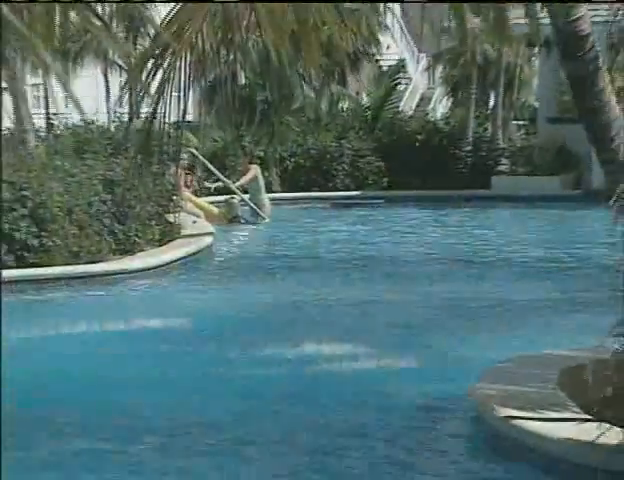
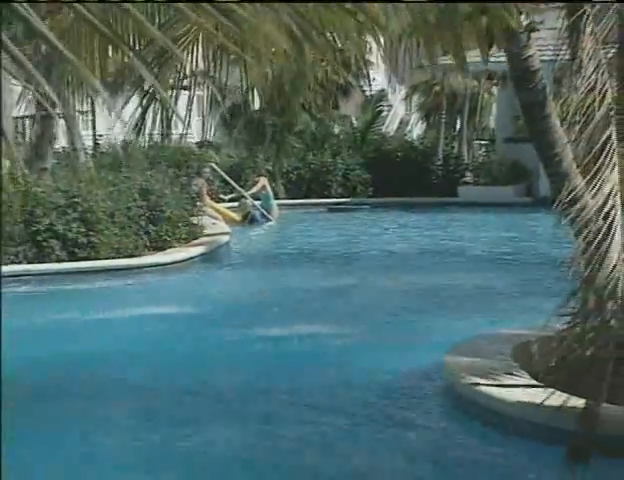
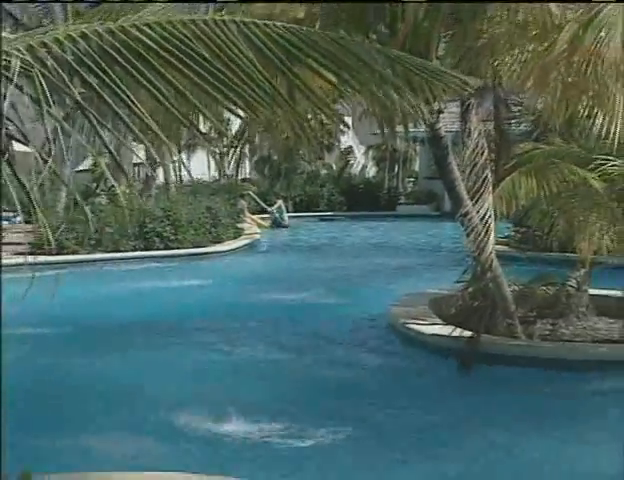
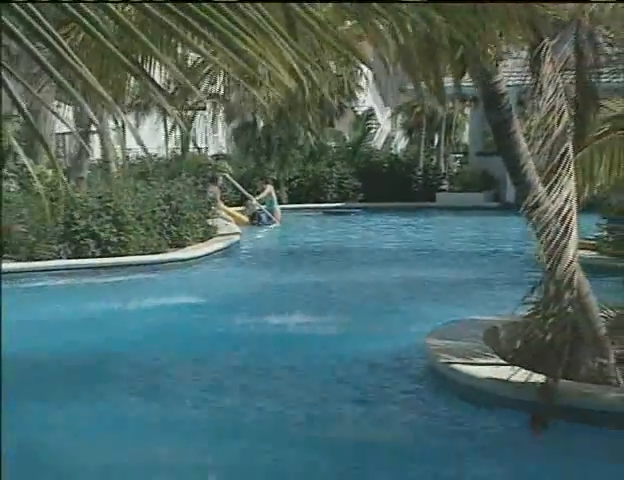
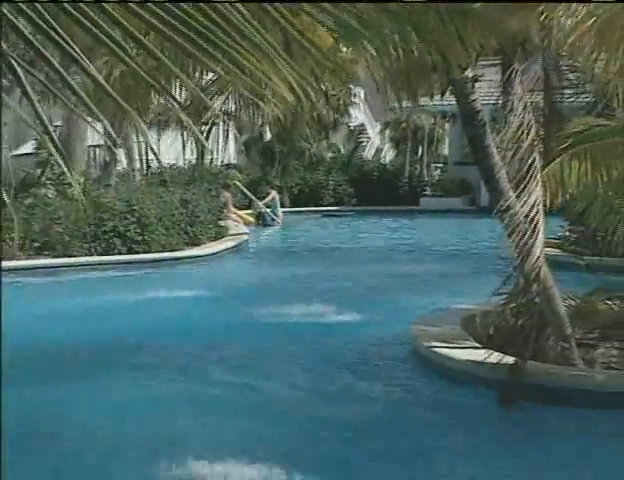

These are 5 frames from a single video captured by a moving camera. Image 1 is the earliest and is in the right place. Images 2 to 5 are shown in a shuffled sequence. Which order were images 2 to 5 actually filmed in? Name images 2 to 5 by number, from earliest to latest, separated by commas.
2, 4, 5, 3
